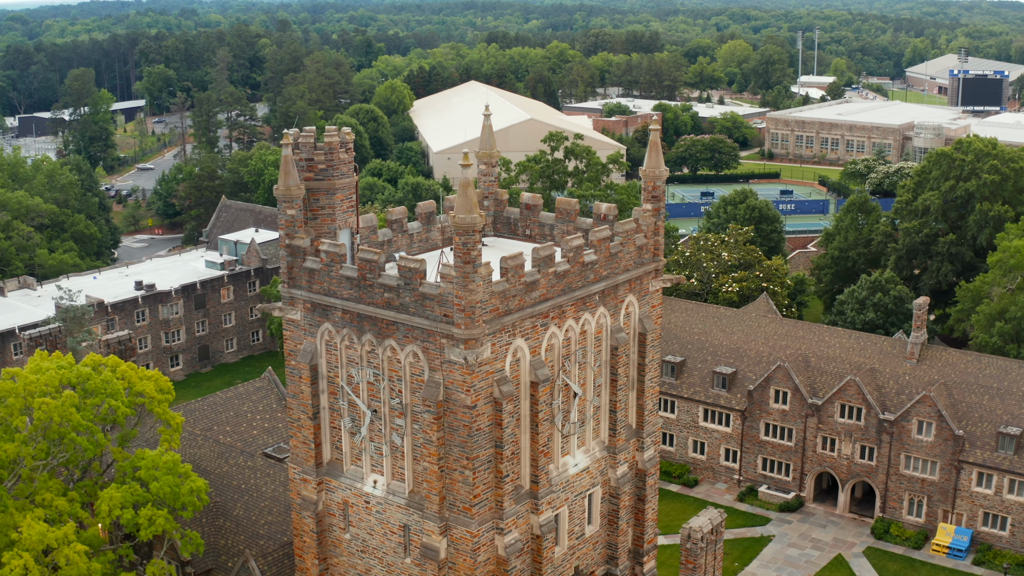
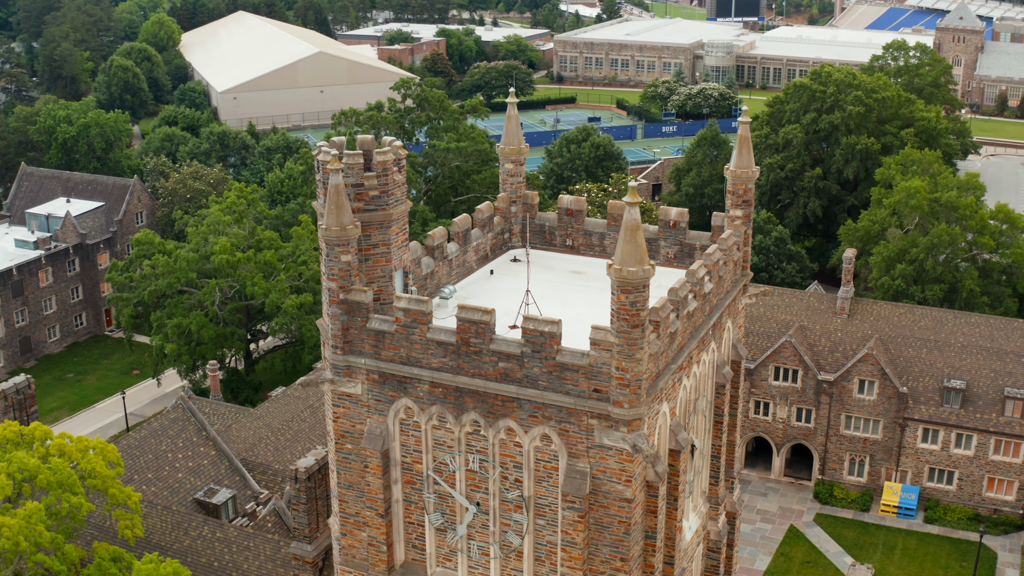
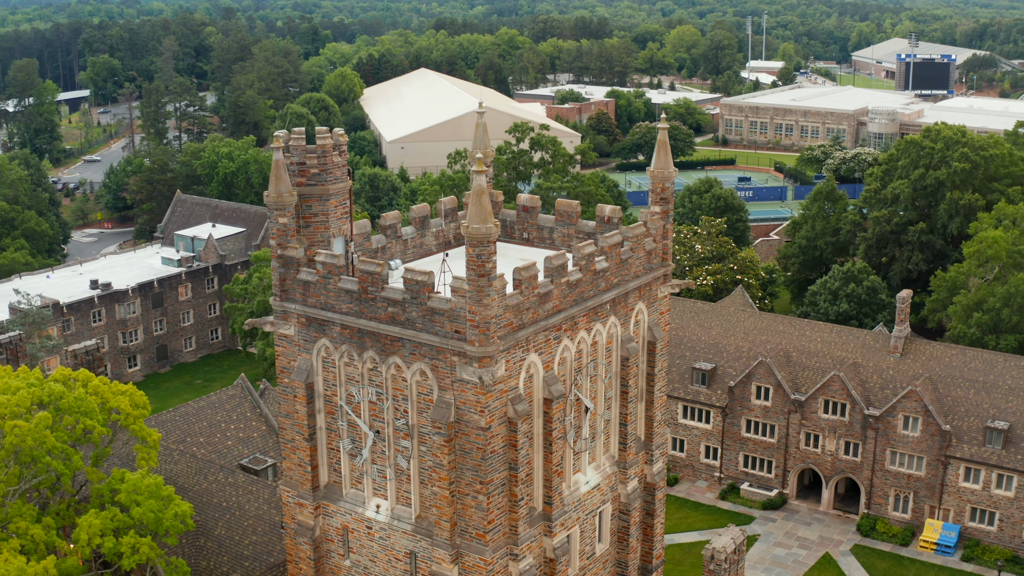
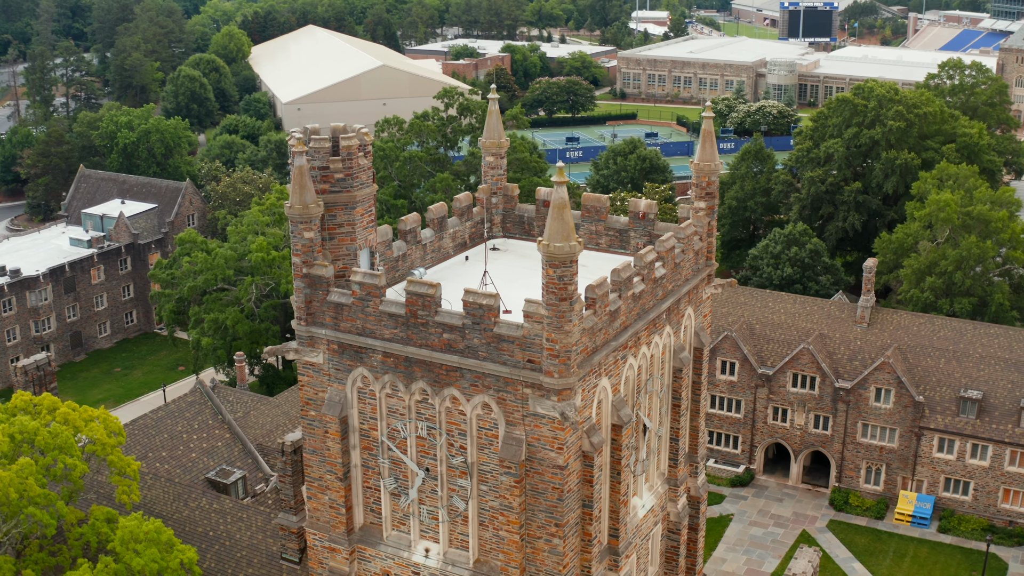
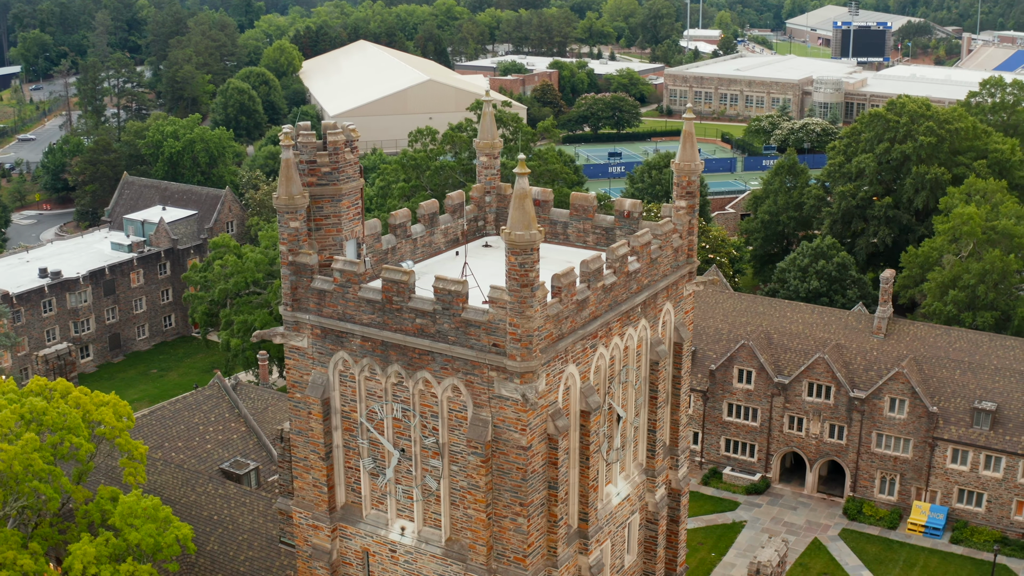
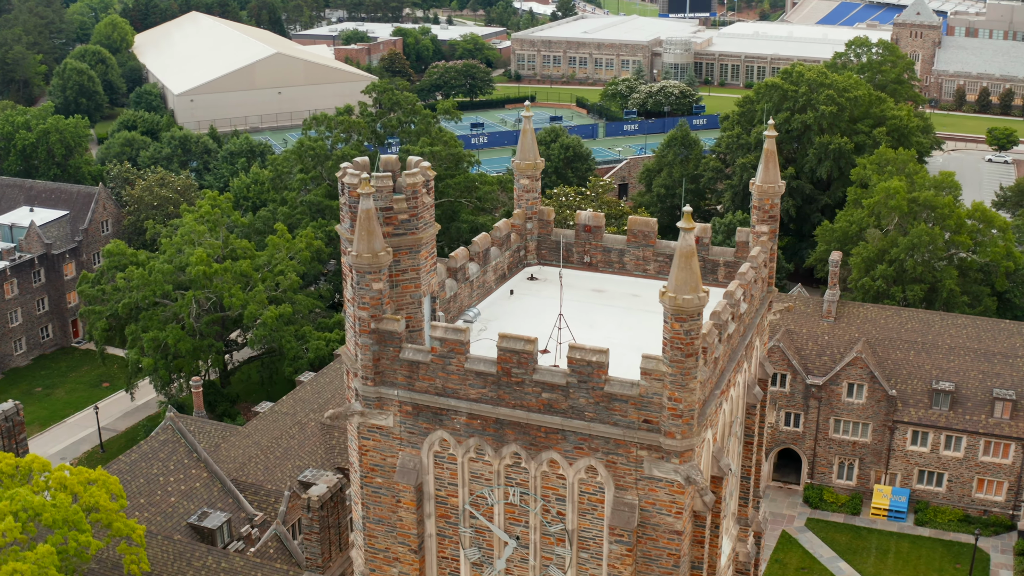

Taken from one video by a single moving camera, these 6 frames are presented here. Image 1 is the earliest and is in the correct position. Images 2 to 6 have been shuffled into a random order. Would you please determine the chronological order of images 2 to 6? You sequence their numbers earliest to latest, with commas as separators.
3, 5, 4, 2, 6
